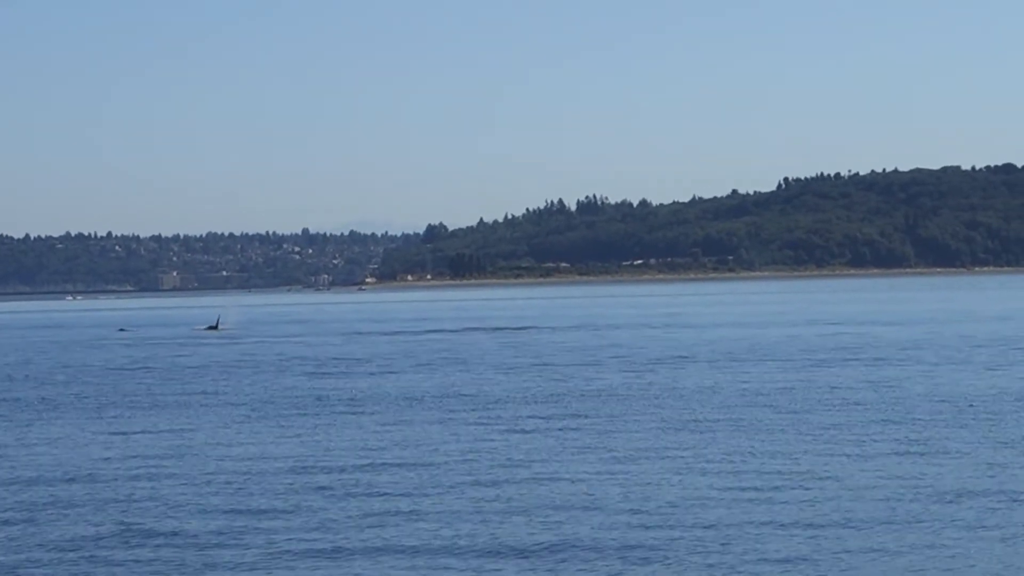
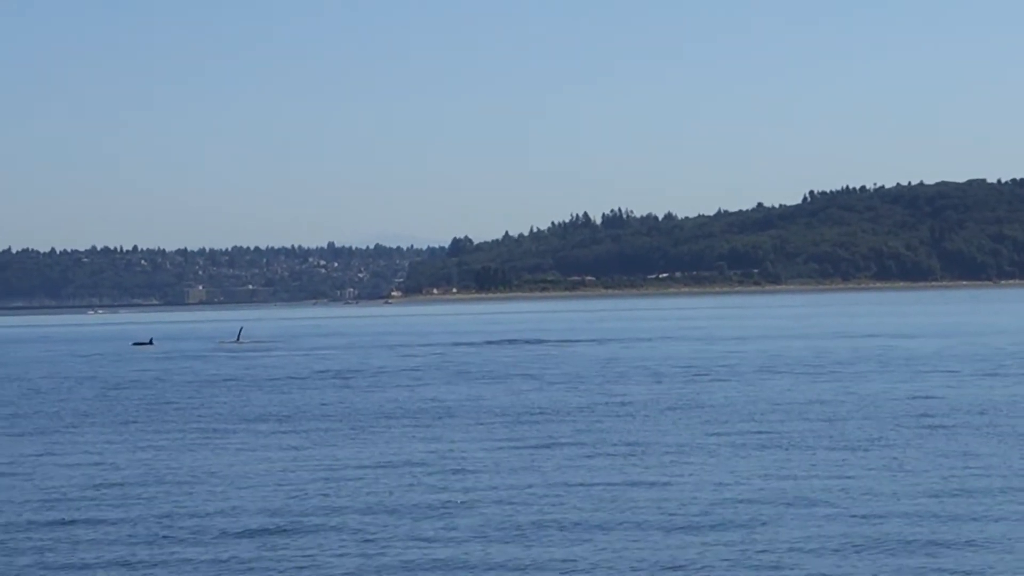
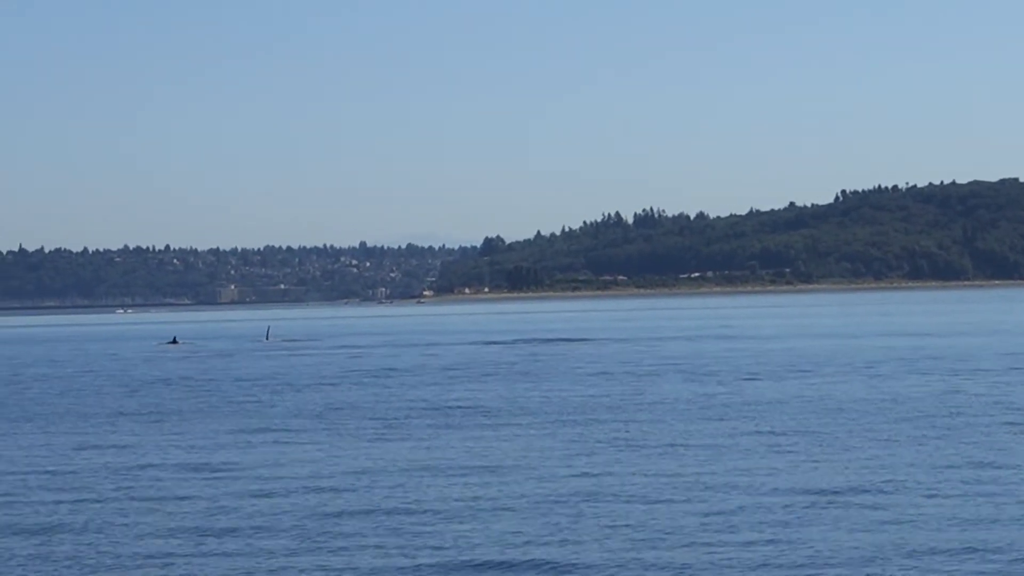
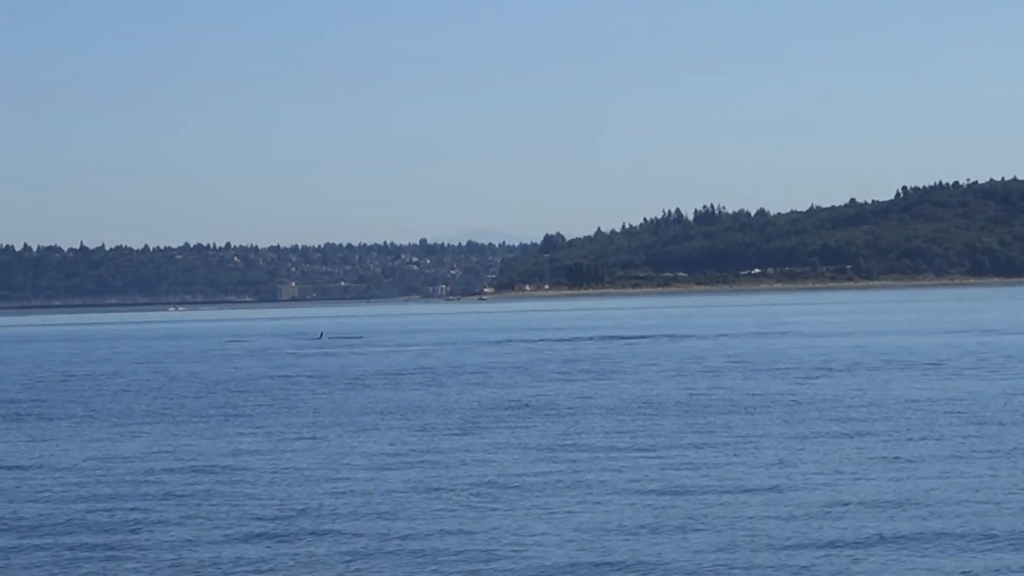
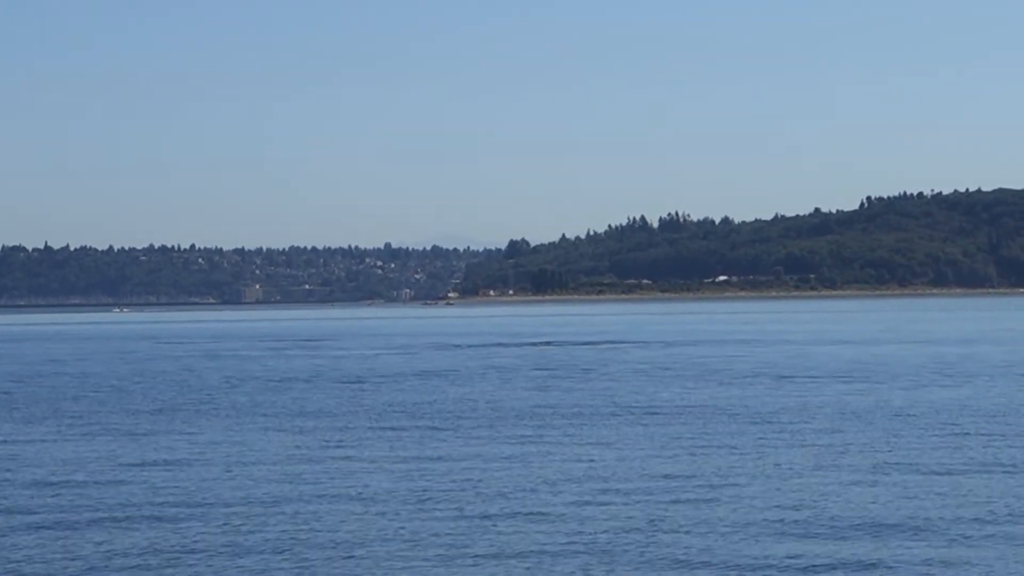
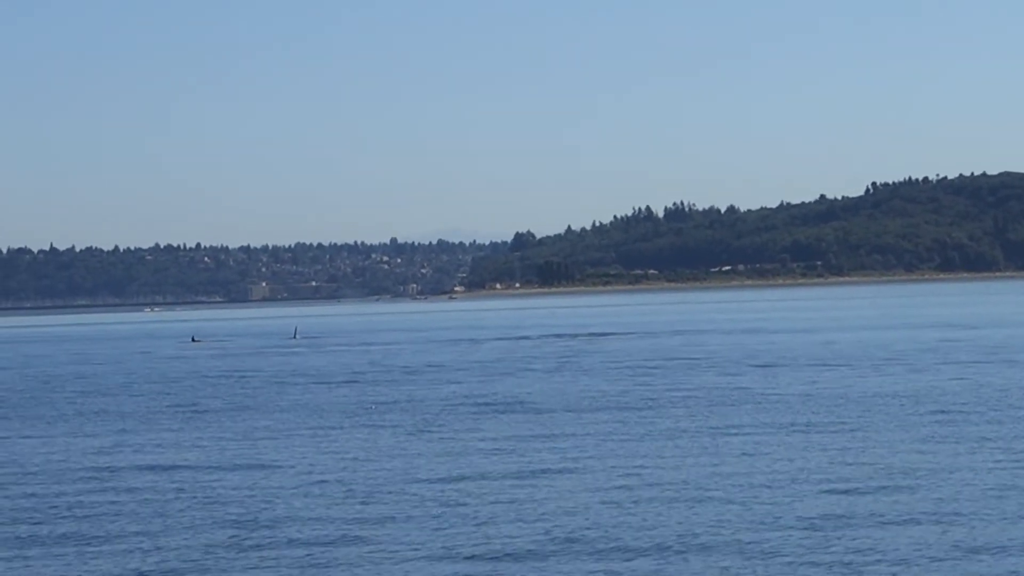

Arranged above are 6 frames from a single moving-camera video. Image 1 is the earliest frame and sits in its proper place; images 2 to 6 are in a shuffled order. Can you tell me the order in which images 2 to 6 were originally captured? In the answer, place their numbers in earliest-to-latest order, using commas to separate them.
2, 3, 6, 4, 5
